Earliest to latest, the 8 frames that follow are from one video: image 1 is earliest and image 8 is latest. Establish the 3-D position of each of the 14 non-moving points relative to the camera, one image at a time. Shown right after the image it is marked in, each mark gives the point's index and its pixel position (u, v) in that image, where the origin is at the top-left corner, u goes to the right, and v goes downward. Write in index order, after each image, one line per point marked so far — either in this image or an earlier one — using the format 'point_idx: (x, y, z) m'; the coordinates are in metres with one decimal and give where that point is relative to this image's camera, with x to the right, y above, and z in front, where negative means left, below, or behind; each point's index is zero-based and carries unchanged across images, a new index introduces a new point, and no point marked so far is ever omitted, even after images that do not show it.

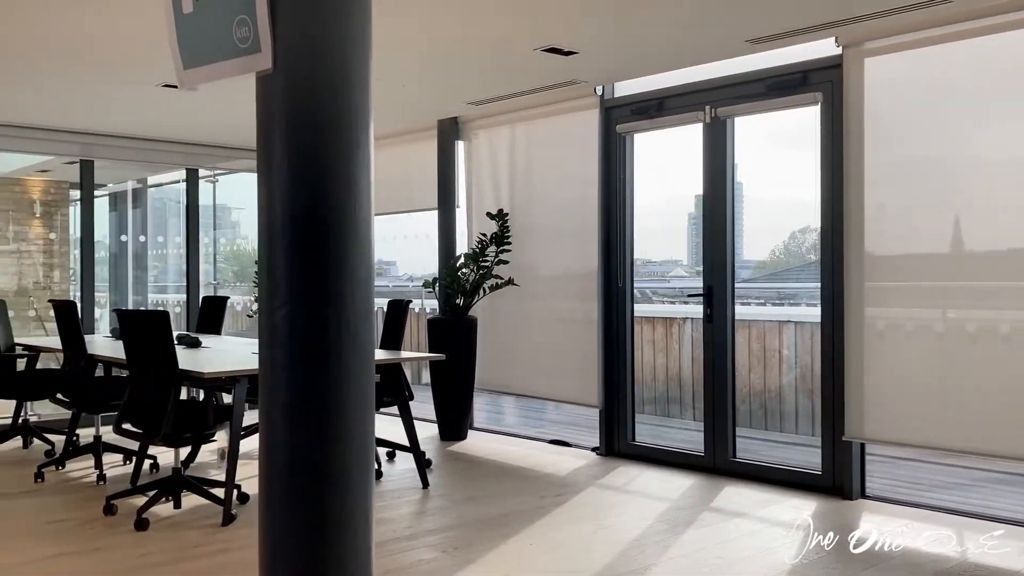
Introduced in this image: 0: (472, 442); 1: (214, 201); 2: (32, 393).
0: (-0.3, -1.0, +6.1) m
1: (-2.5, +0.7, +7.9) m
2: (-2.9, -0.6, +5.6) m
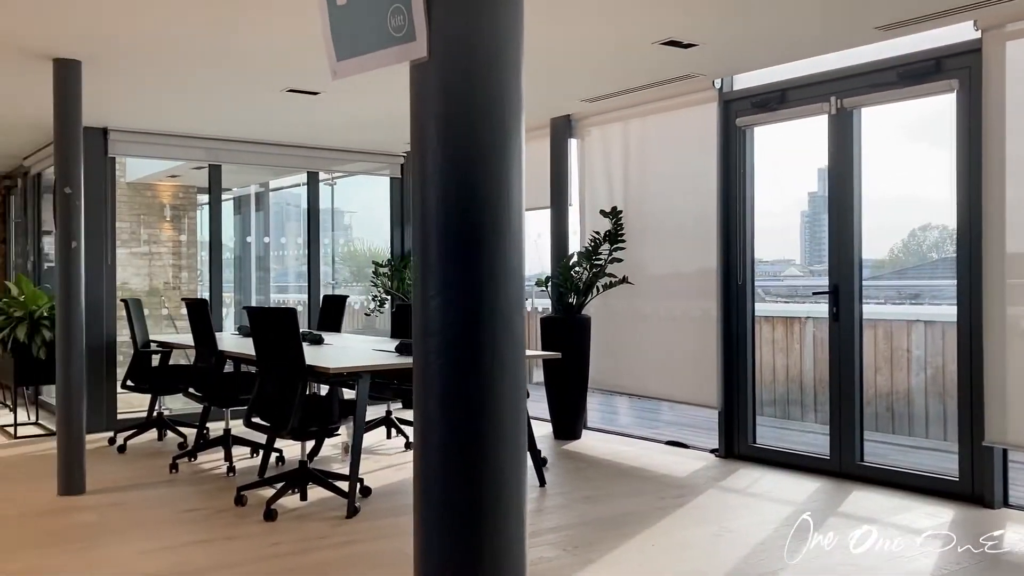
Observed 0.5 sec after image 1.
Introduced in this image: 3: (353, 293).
0: (+0.5, -1.0, +6.1) m
1: (-1.6, +0.7, +8.1) m
2: (-2.2, -0.6, +5.9) m
3: (-1.4, 0.0, +8.3) m
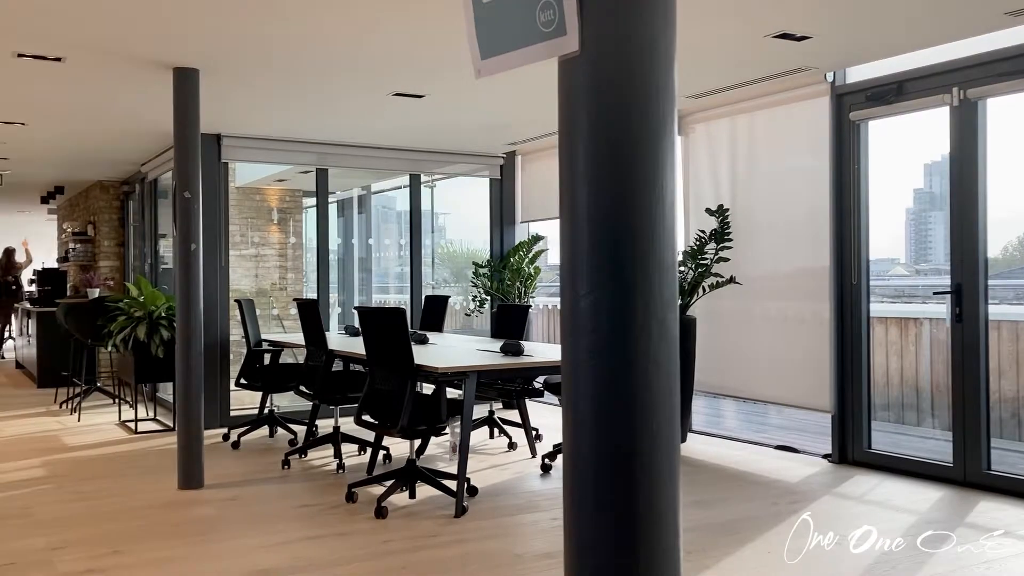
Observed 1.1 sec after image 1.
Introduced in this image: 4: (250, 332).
0: (+1.2, -1.0, +6.0) m
1: (-0.7, +0.7, +8.2) m
2: (-1.5, -0.6, +6.1) m
3: (-0.5, -0.1, +8.4) m
4: (-1.8, -0.3, +6.2) m
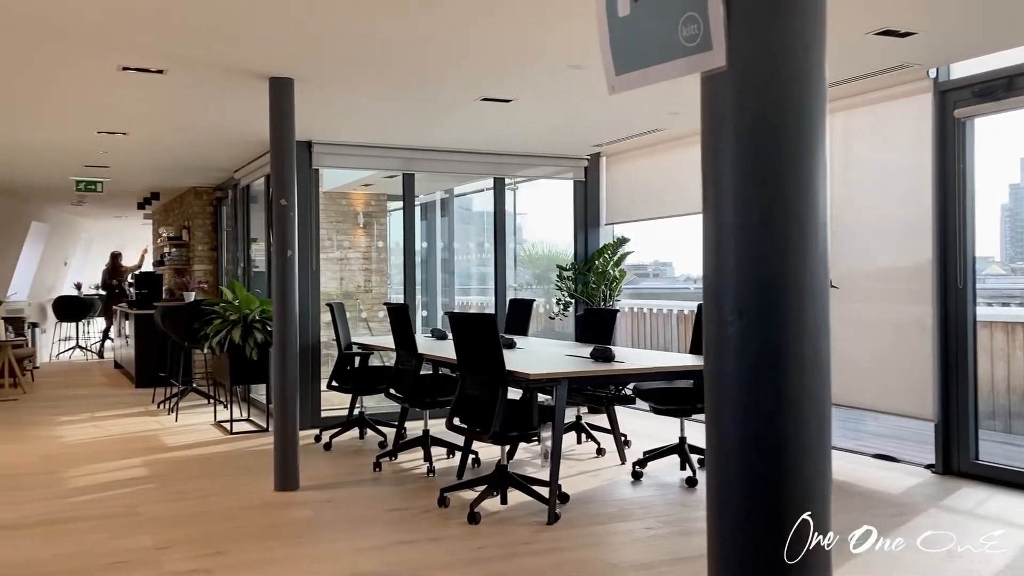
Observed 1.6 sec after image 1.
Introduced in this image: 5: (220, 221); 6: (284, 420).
0: (+1.7, -1.0, +5.9) m
1: (0.0, +0.7, +8.2) m
2: (-1.0, -0.7, +6.2) m
3: (+0.2, -0.1, +8.3) m
4: (-1.2, -0.3, +6.3) m
5: (-3.1, +0.7, +9.9) m
6: (-1.2, -0.7, +4.9) m
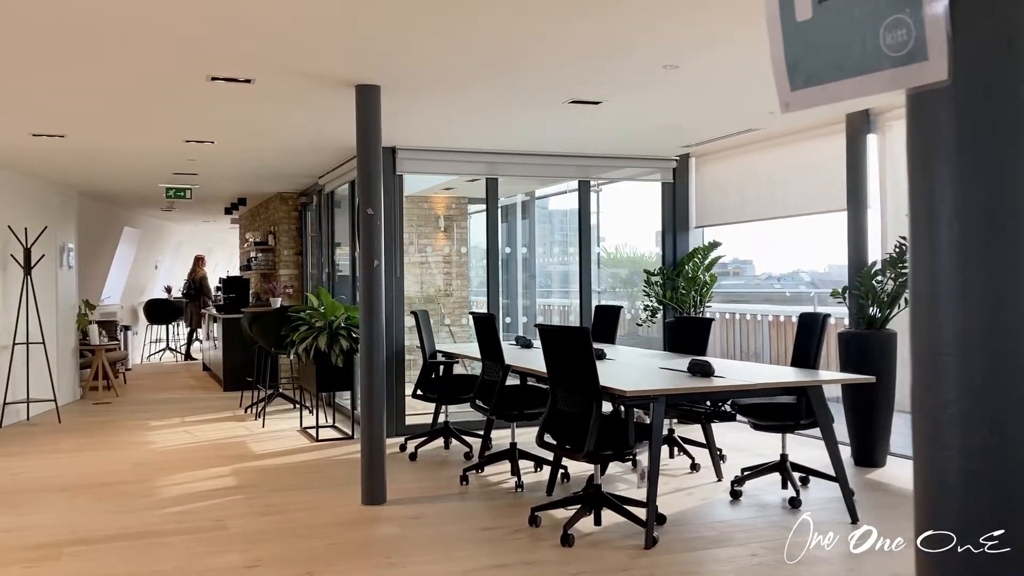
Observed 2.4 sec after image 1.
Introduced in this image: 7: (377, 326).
0: (+2.3, -1.1, +5.5) m
1: (+0.8, +0.7, +8.0) m
2: (-0.4, -0.7, +6.0) m
3: (+1.0, -0.1, +8.1) m
4: (-0.6, -0.4, +6.2) m
5: (-2.2, +0.7, +10.0) m
6: (-0.7, -0.8, +4.8) m
7: (-0.7, -0.2, +4.8) m
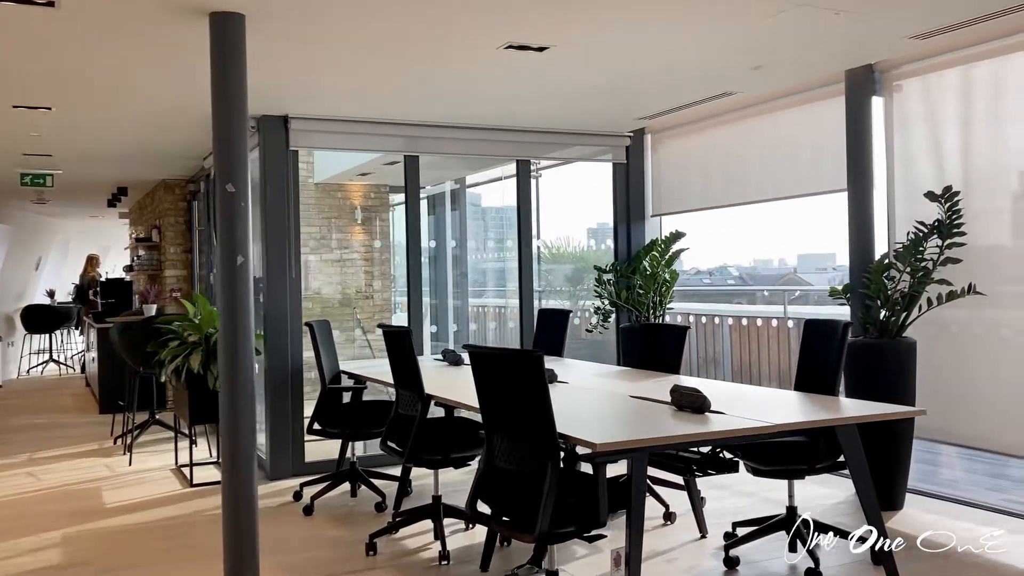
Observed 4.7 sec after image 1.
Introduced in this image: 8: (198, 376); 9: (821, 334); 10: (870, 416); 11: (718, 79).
0: (+1.9, -1.1, +4.4) m
1: (+0.2, +0.7, +6.7) m
2: (-0.8, -0.7, +4.7) m
3: (+0.4, -0.1, +6.9) m
4: (-1.0, -0.4, +4.9) m
5: (-2.9, +0.6, +8.5) m
6: (-1.0, -0.8, +3.5) m
7: (-1.0, -0.2, +3.5) m
8: (-1.9, -0.5, +5.5) m
9: (+1.3, -0.2, +3.8) m
10: (+1.3, -0.5, +3.3) m
11: (+1.1, +1.1, +5.0) m
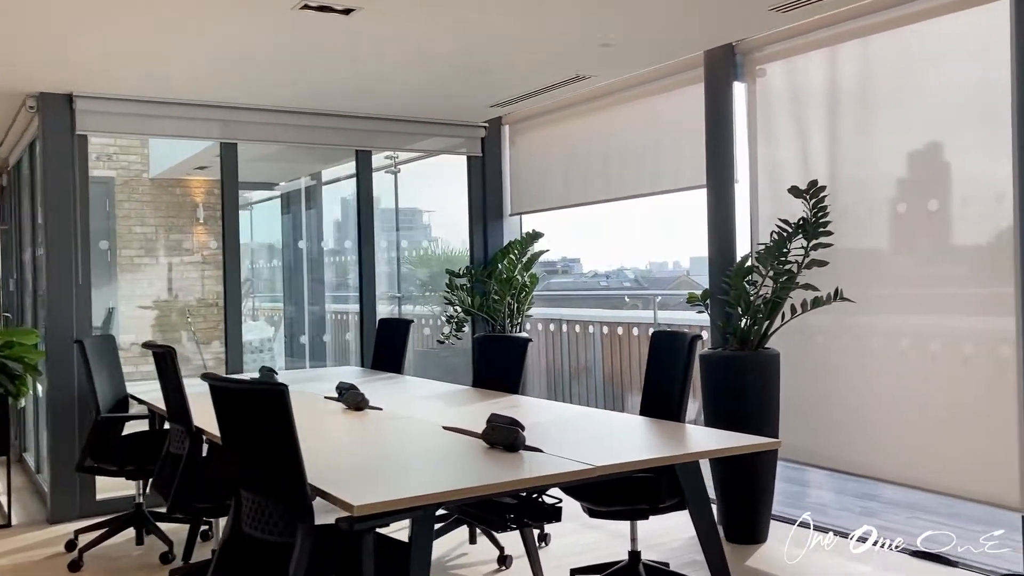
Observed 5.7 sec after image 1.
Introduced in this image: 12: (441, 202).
0: (+1.1, -1.1, +3.9) m
1: (-0.8, +0.6, +6.1) m
2: (-1.6, -0.8, +4.0) m
3: (-0.6, -0.2, +6.3) m
4: (-1.8, -0.4, +4.1) m
5: (-4.1, +0.6, +7.5) m
6: (-1.7, -0.8, +2.7) m
7: (-1.7, -0.3, +2.7) m
8: (-2.7, -0.6, +4.6) m
9: (+0.6, -0.2, +3.3) m
10: (+0.6, -0.5, +2.7) m
11: (+0.3, +1.1, +4.4) m
12: (-0.5, +0.6, +6.3) m
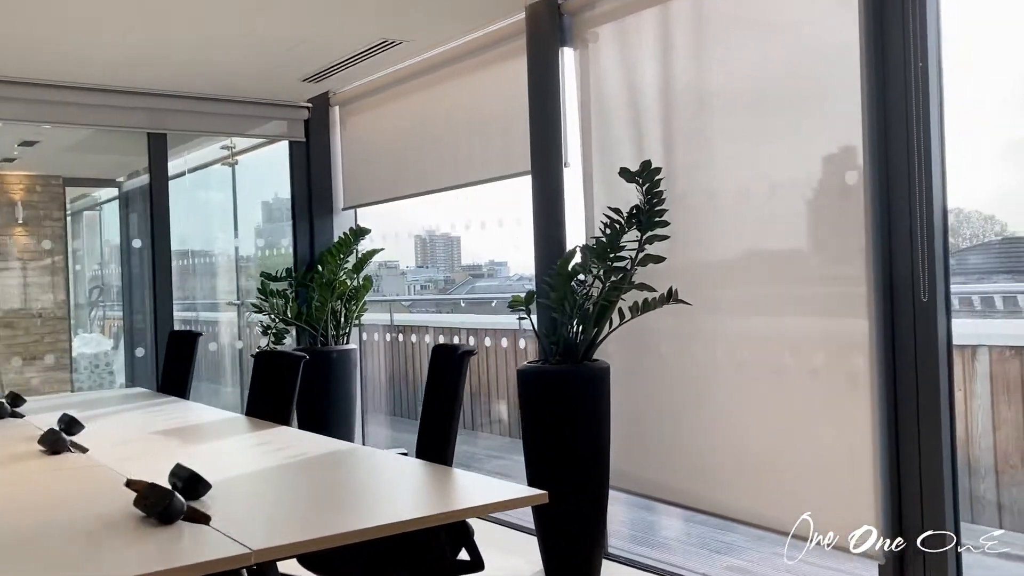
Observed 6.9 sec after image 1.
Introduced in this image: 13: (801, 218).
0: (+0.3, -1.1, +3.3) m
1: (-1.8, +0.6, +5.3) m
2: (-2.4, -0.8, +3.1) m
3: (-1.6, -0.2, +5.5) m
4: (-2.6, -0.5, +3.2) m
5: (-5.2, +0.5, +6.4) m
6: (-2.4, -0.8, +1.8) m
7: (-2.4, -0.3, +1.9) m
8: (-3.6, -0.6, +3.6) m
9: (-0.2, -0.2, +2.6) m
10: (-0.1, -0.5, +2.0) m
11: (-0.6, +1.1, +3.7) m
12: (-1.5, +0.6, +5.5) m
13: (+0.9, +0.2, +2.9) m
